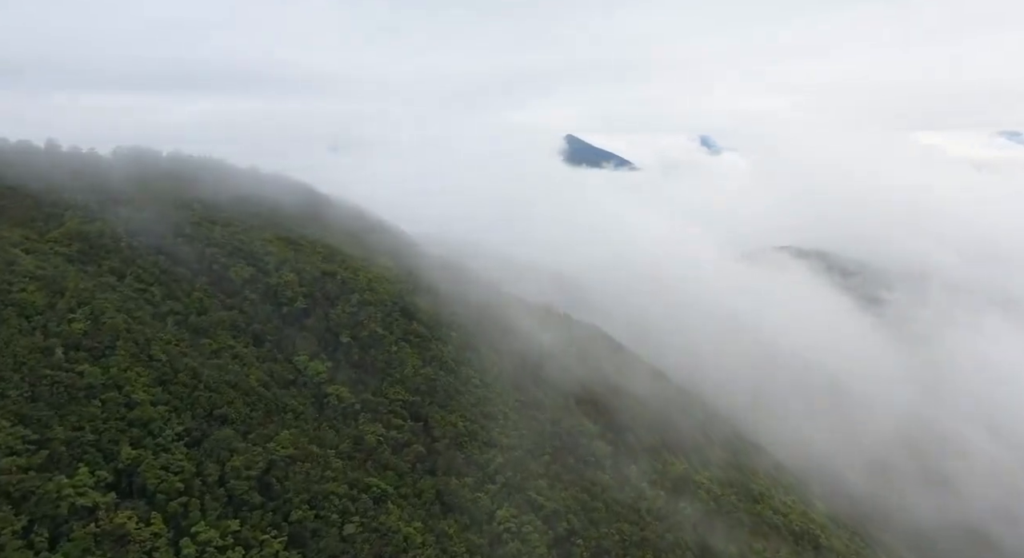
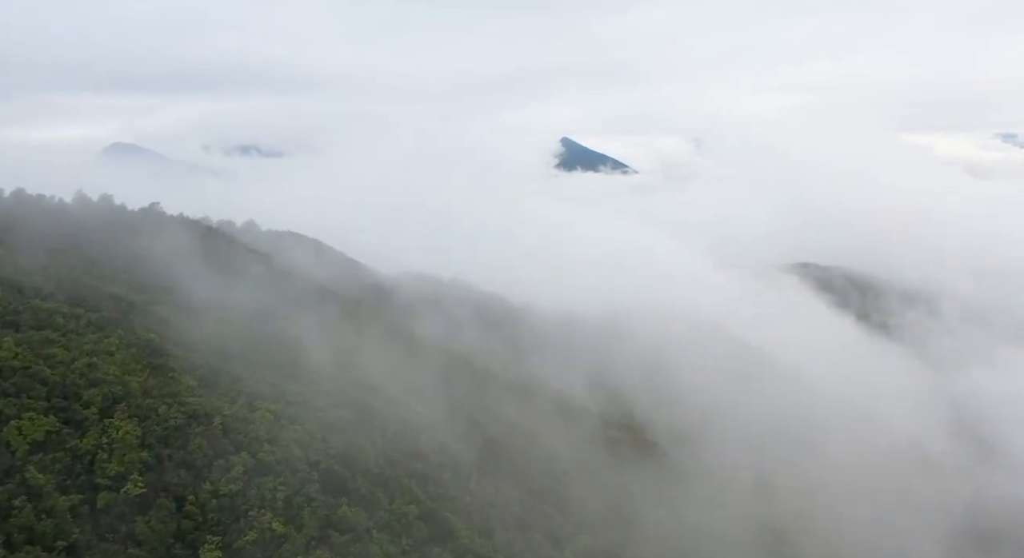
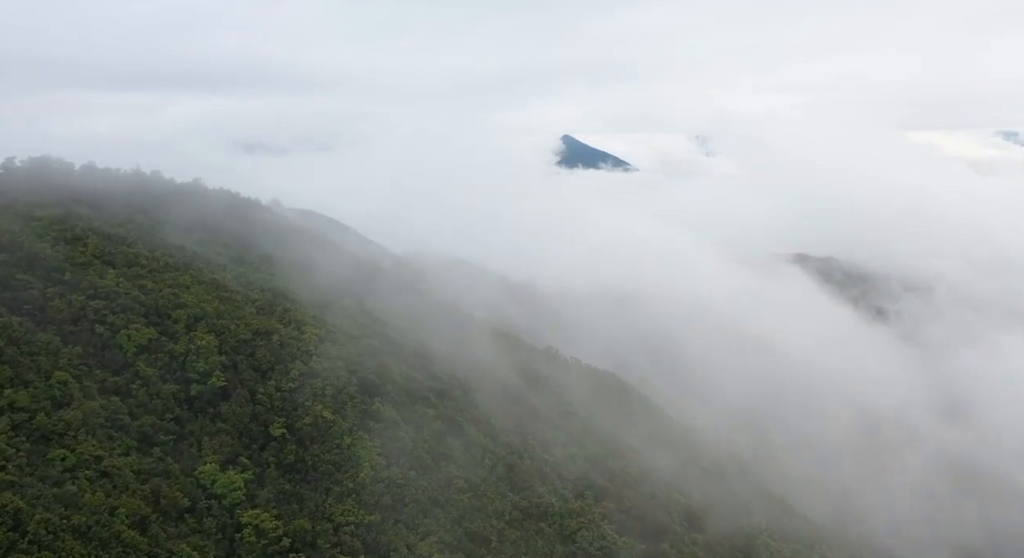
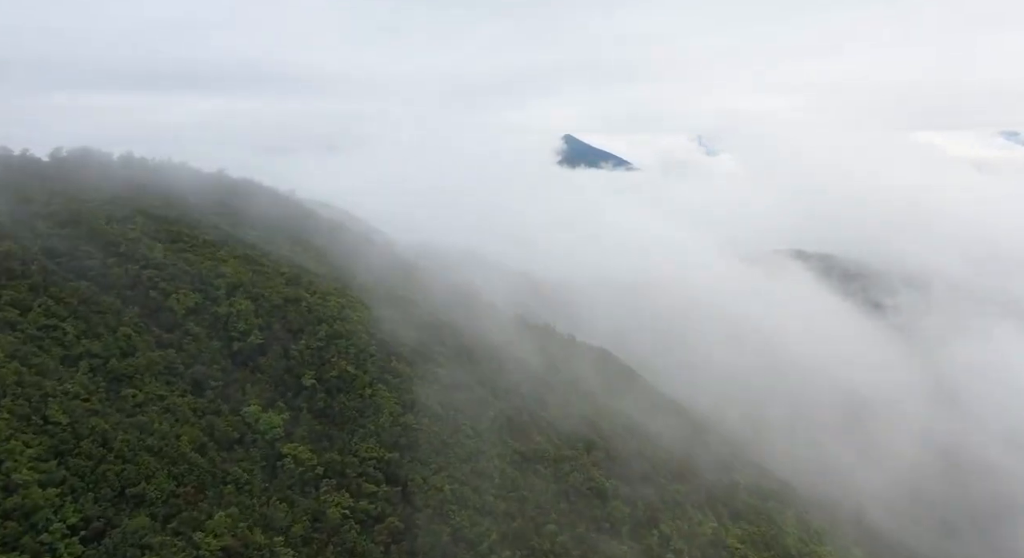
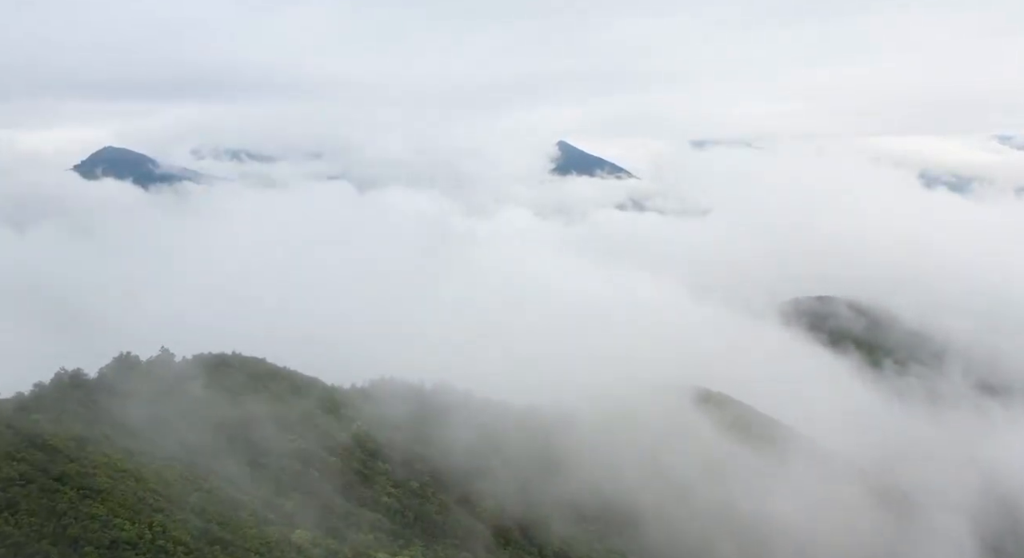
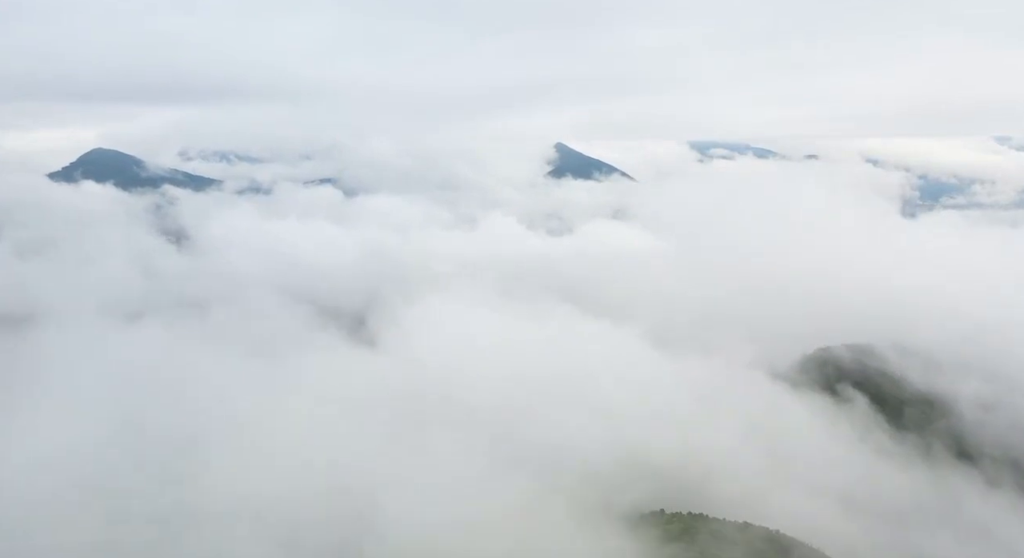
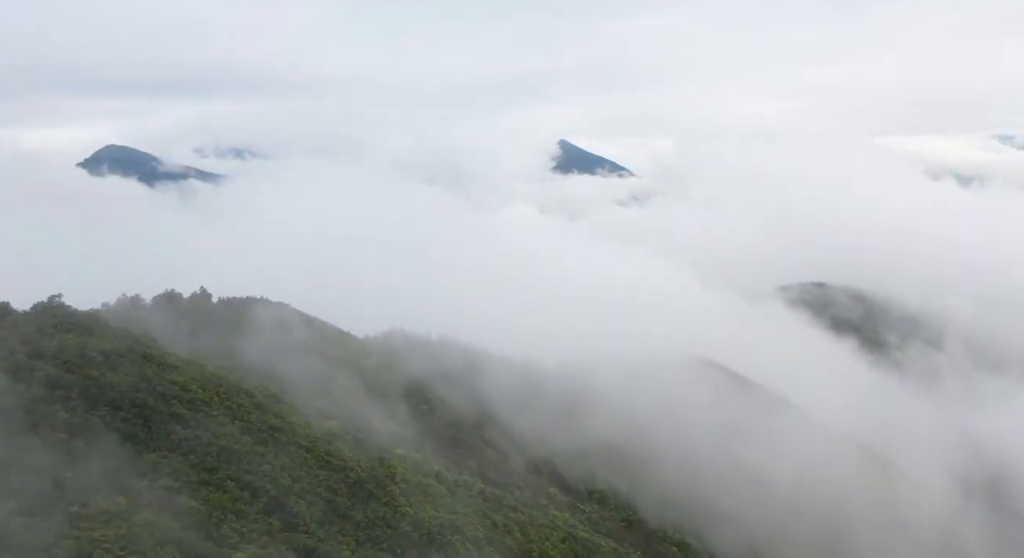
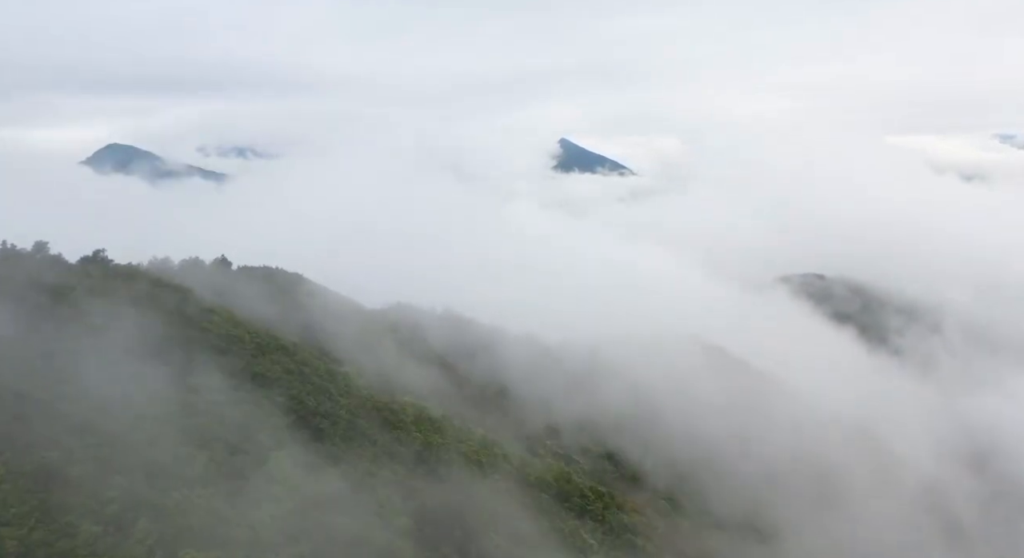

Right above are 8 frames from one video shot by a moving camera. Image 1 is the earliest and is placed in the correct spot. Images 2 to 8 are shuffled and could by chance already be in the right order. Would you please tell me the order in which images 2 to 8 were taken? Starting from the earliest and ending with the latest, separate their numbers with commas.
4, 3, 2, 8, 7, 5, 6
